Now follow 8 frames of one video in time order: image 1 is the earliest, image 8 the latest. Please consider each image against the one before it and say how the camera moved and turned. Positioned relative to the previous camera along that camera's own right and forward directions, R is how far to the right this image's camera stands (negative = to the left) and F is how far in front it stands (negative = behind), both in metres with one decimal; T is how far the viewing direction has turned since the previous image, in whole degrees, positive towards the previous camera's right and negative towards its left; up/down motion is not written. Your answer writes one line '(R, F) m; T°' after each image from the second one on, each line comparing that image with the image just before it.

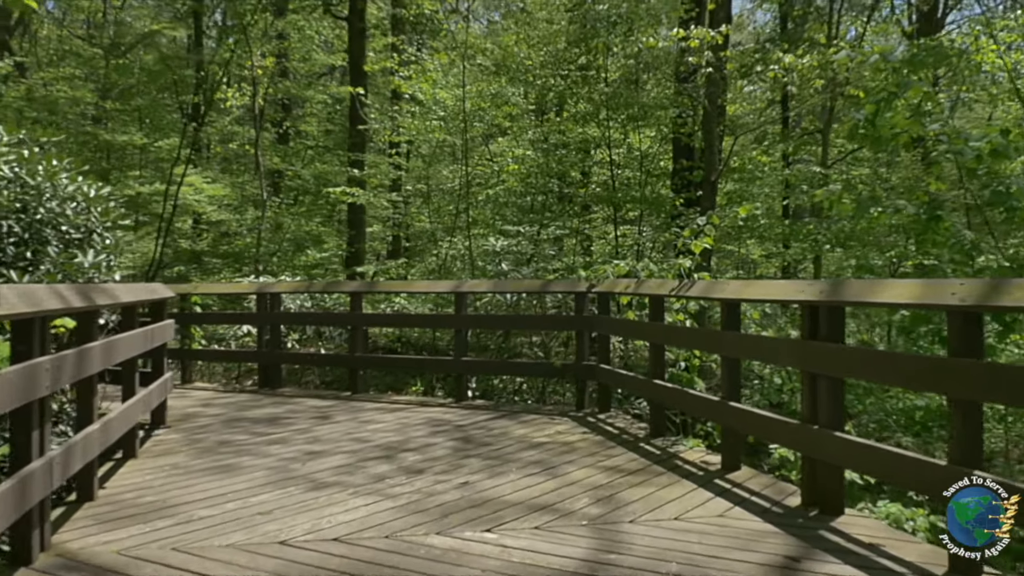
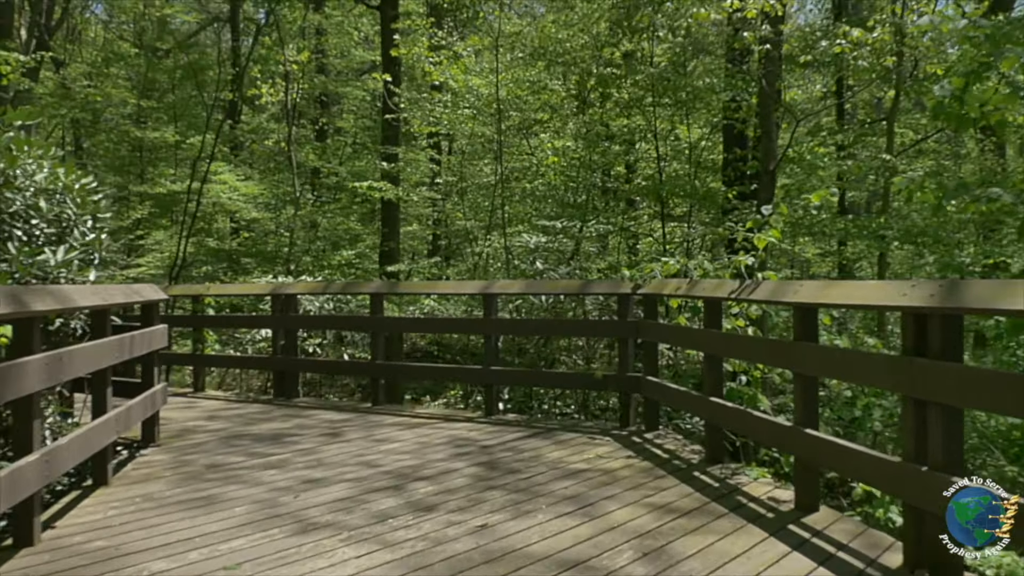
(+0.1, +0.6) m; -3°
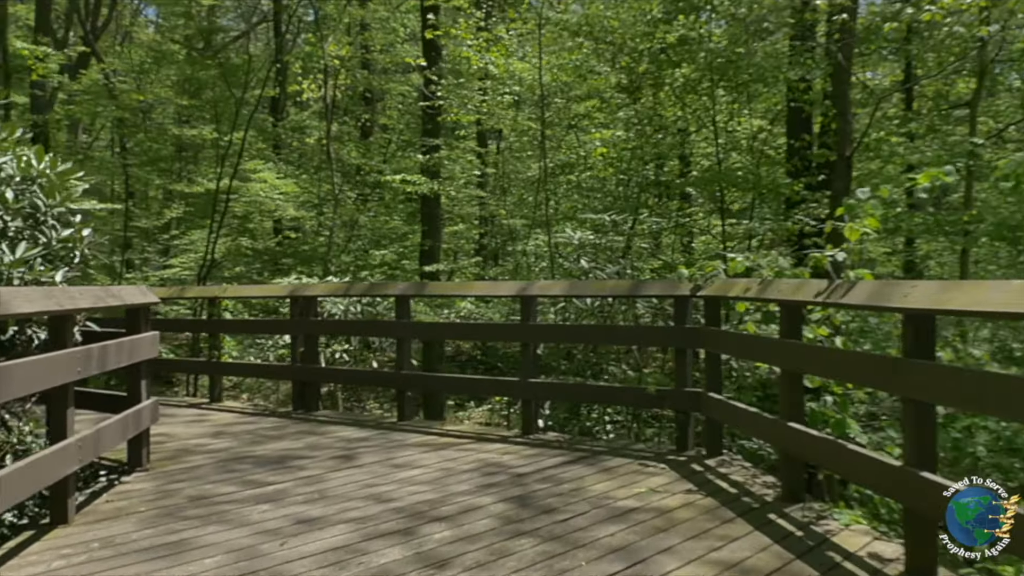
(+0.1, +0.7) m; -3°
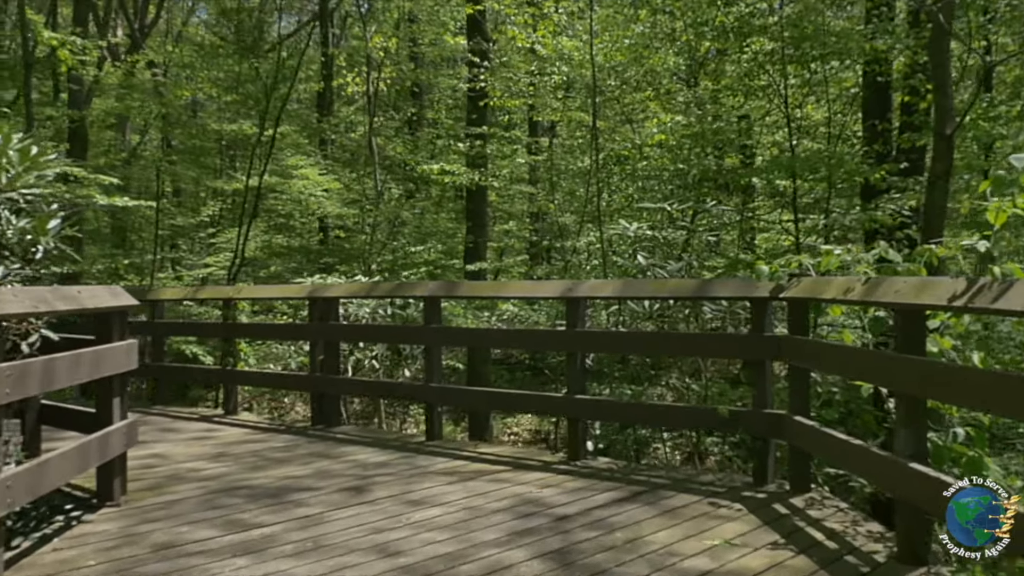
(0.0, +0.7) m; -3°
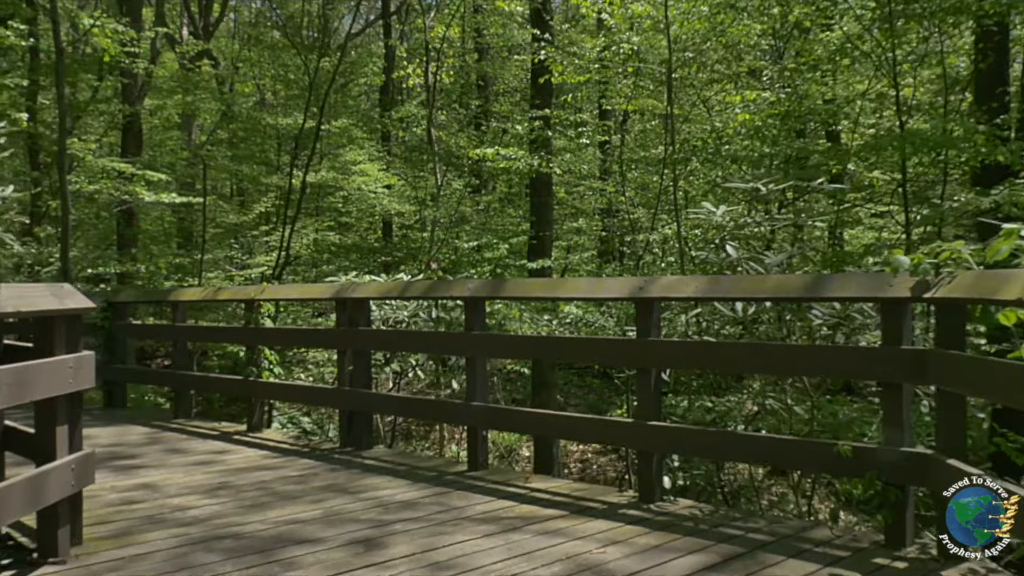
(+0.1, +0.8) m; -4°
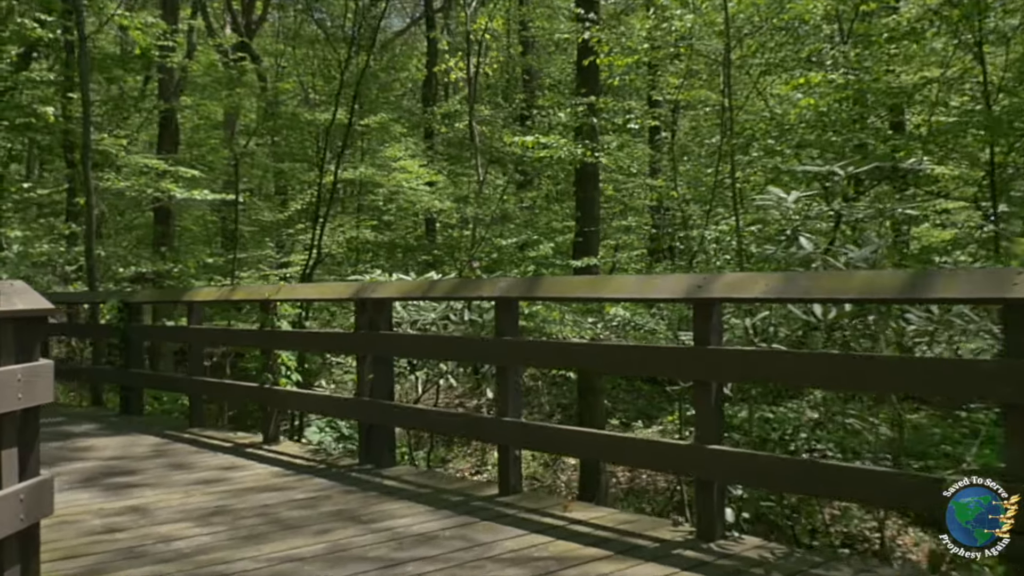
(0.0, +0.5) m; -3°
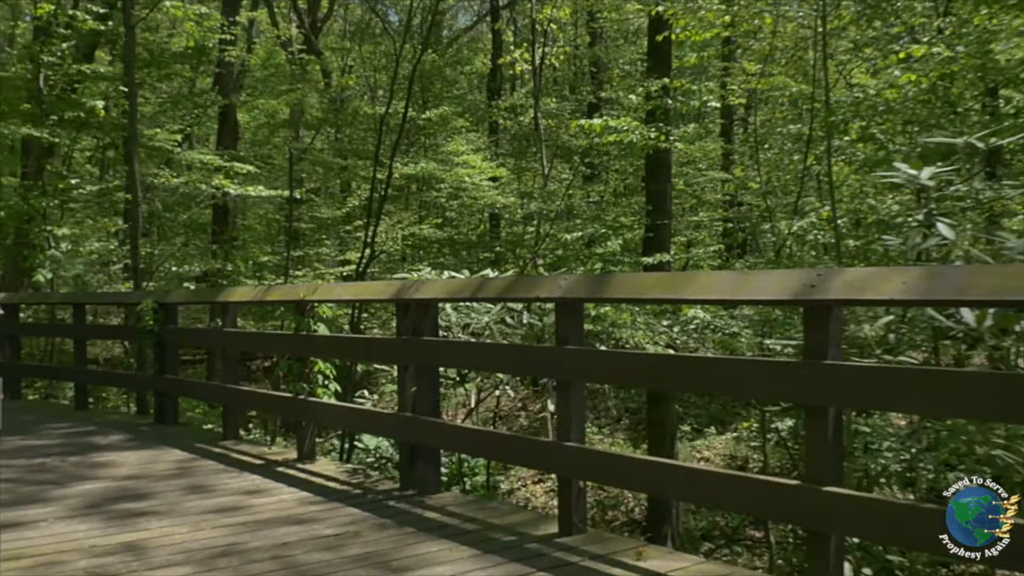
(0.0, +0.6) m; -4°
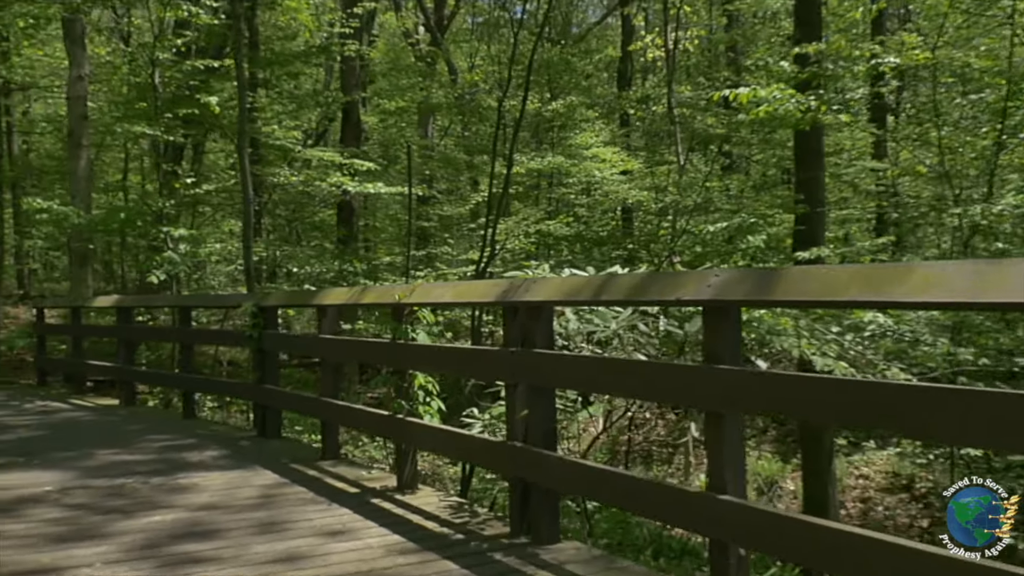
(0.0, +0.7) m; -8°
